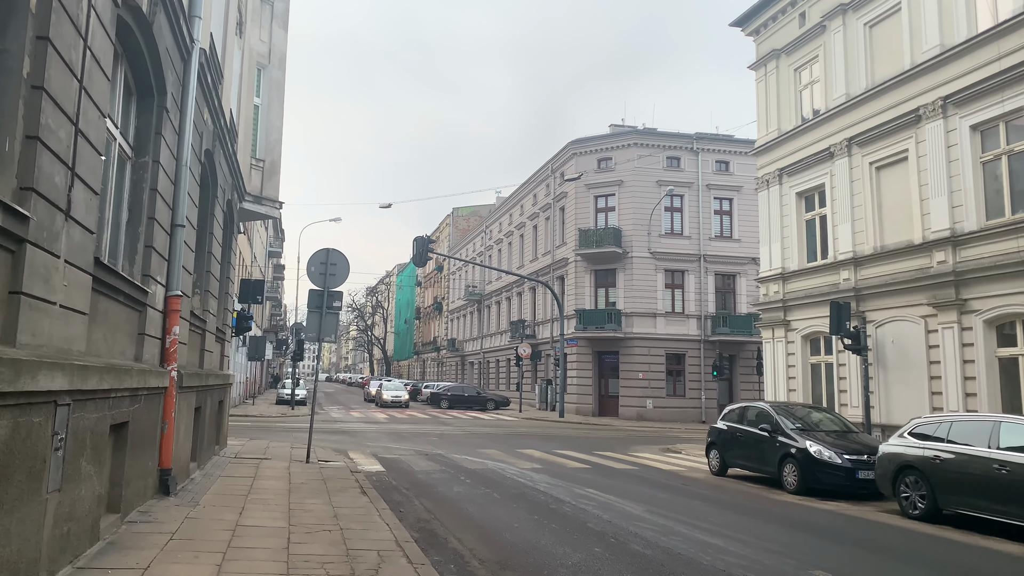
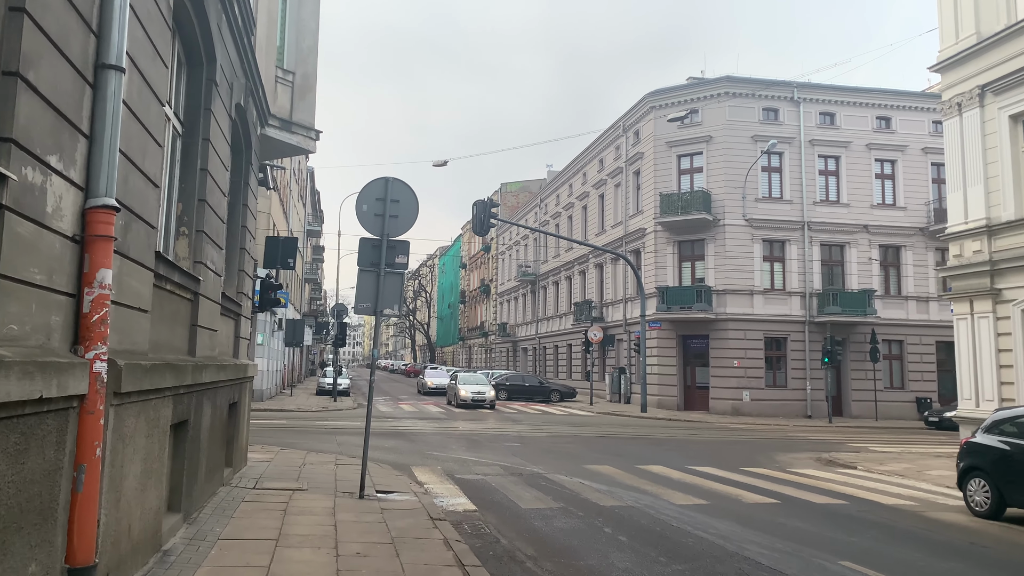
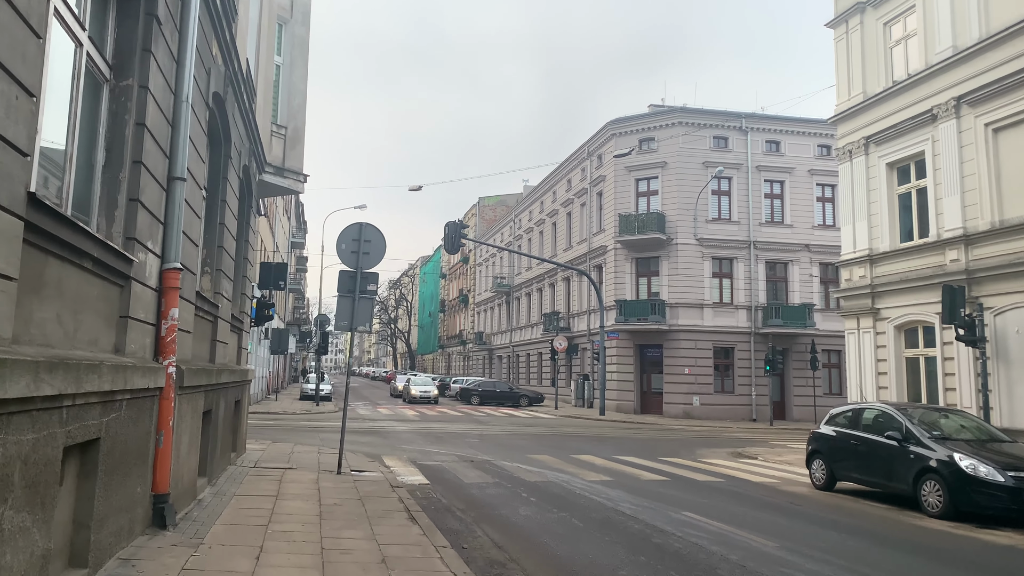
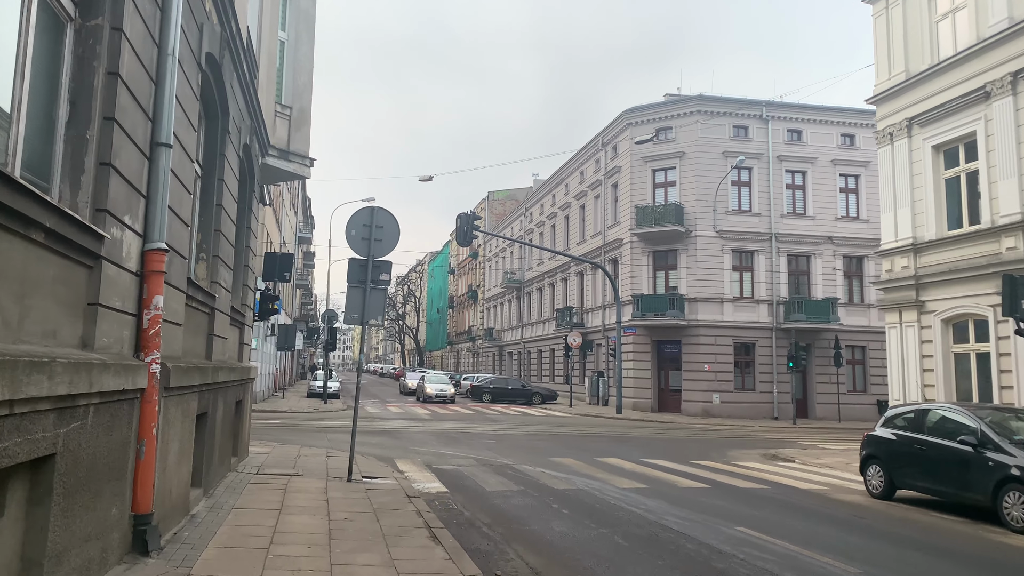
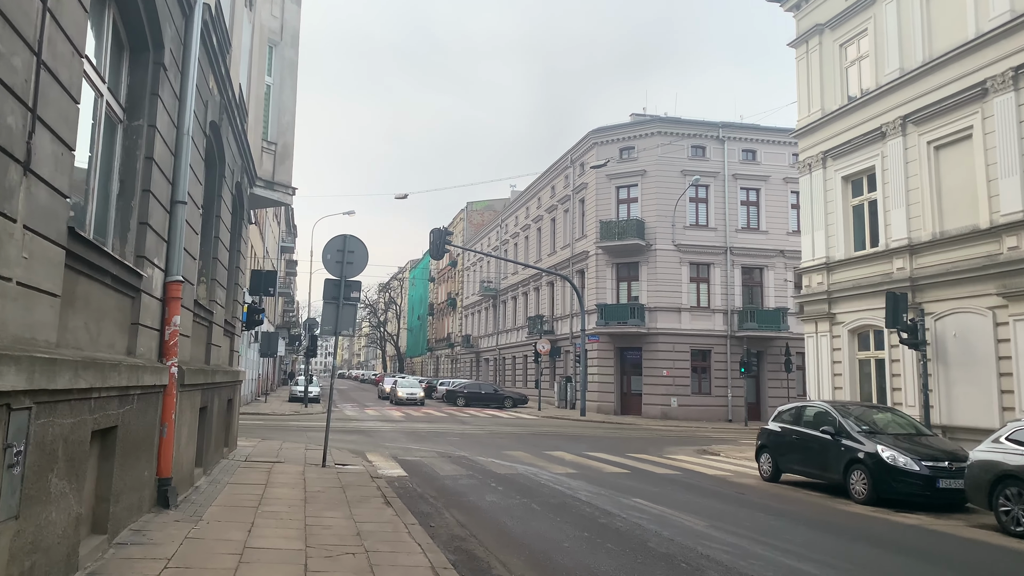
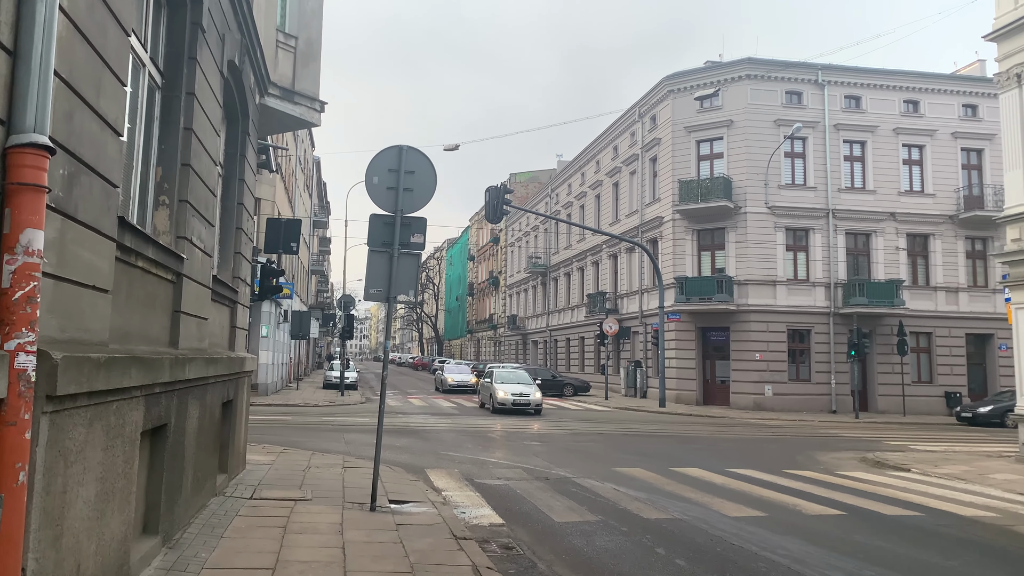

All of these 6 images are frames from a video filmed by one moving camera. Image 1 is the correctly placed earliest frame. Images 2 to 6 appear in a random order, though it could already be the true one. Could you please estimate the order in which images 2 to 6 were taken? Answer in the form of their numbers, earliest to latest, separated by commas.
5, 3, 4, 2, 6
